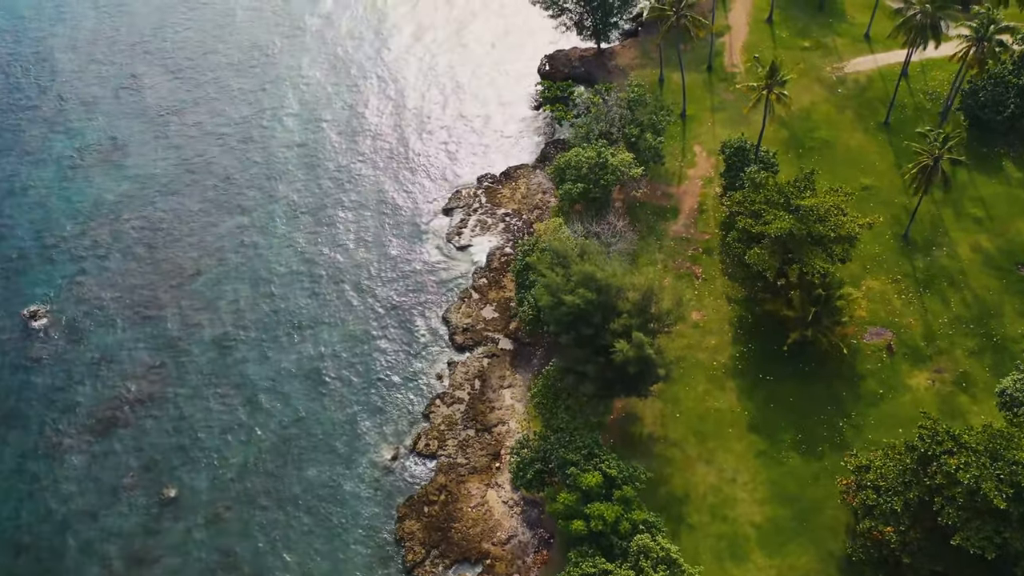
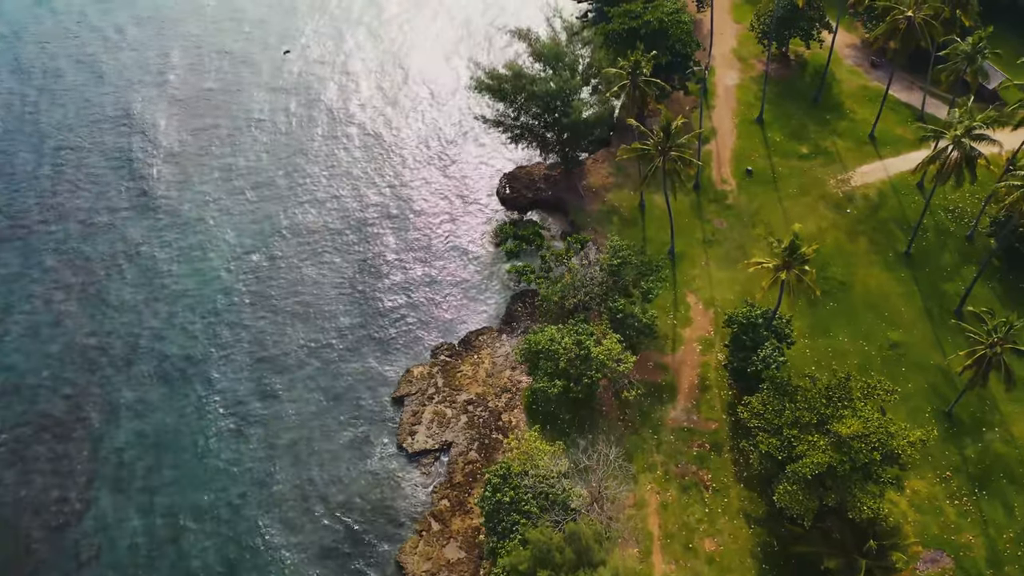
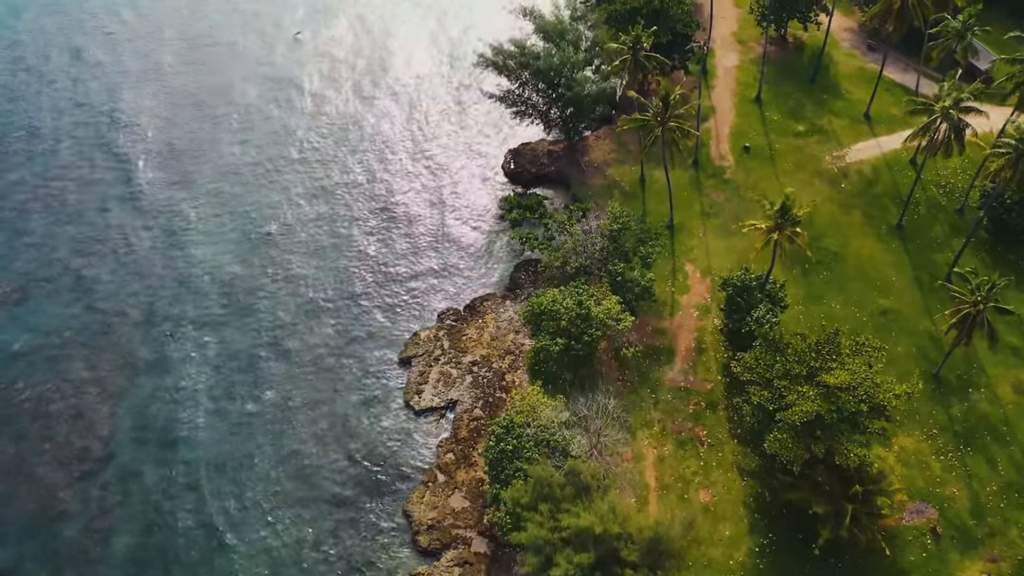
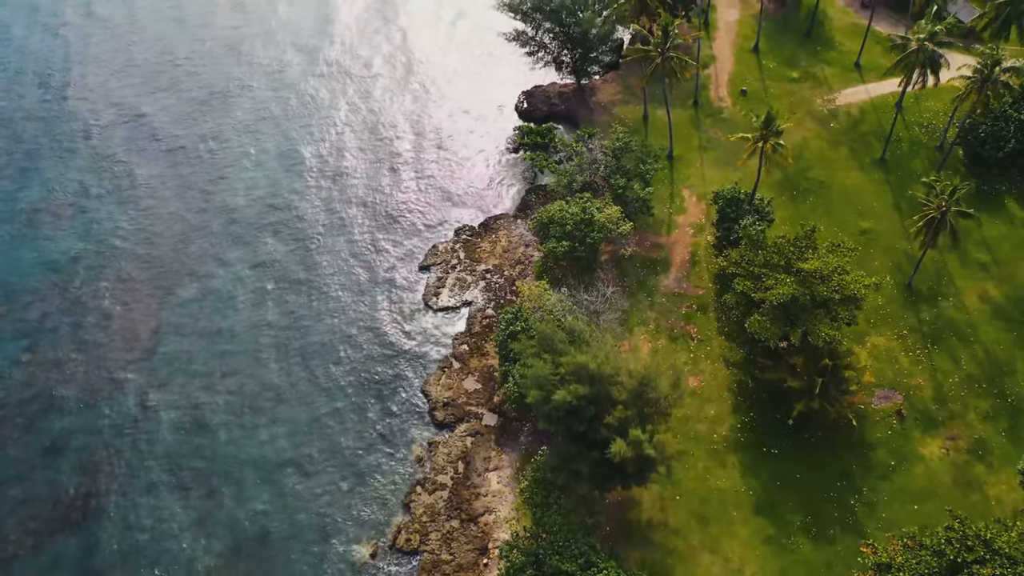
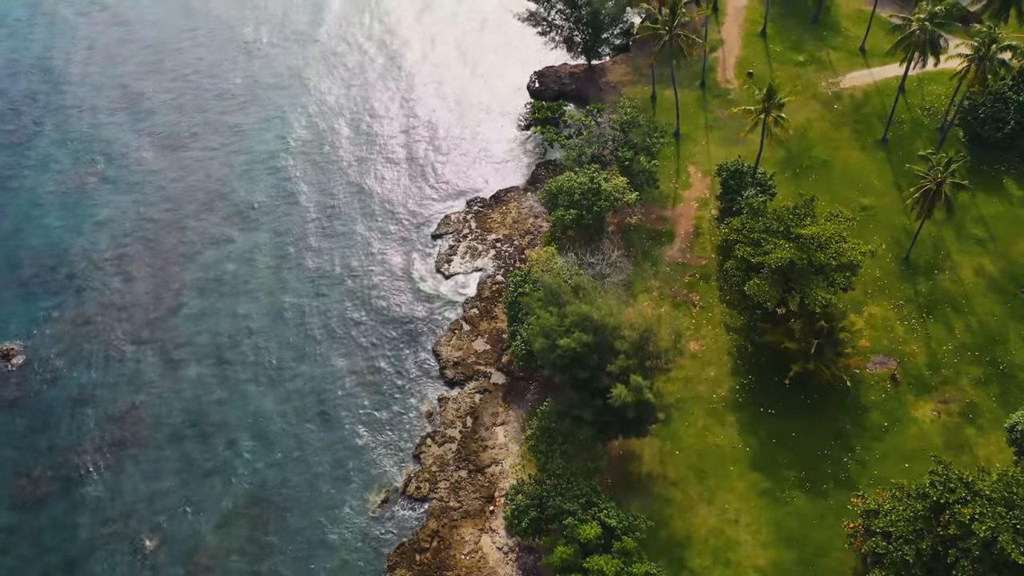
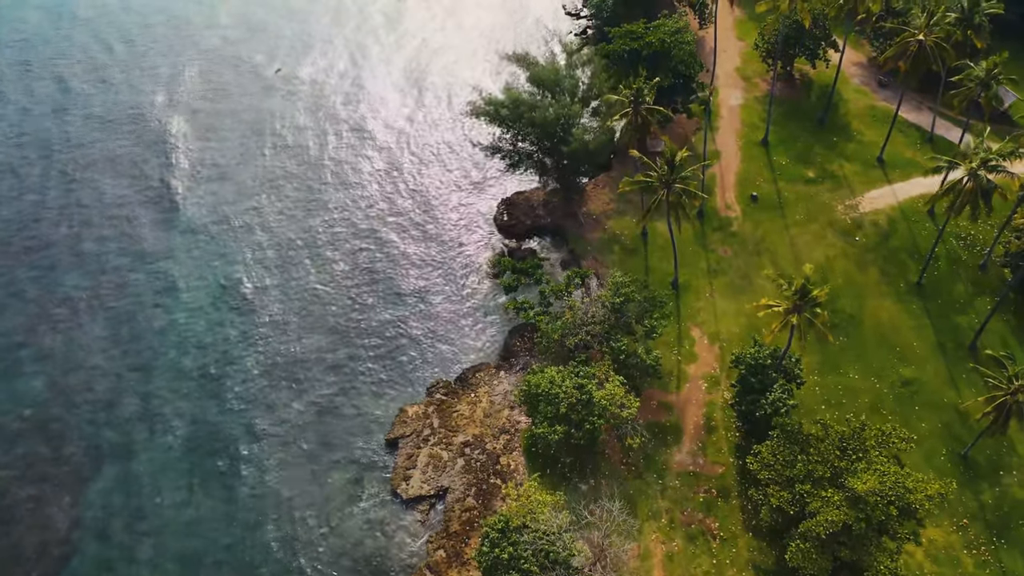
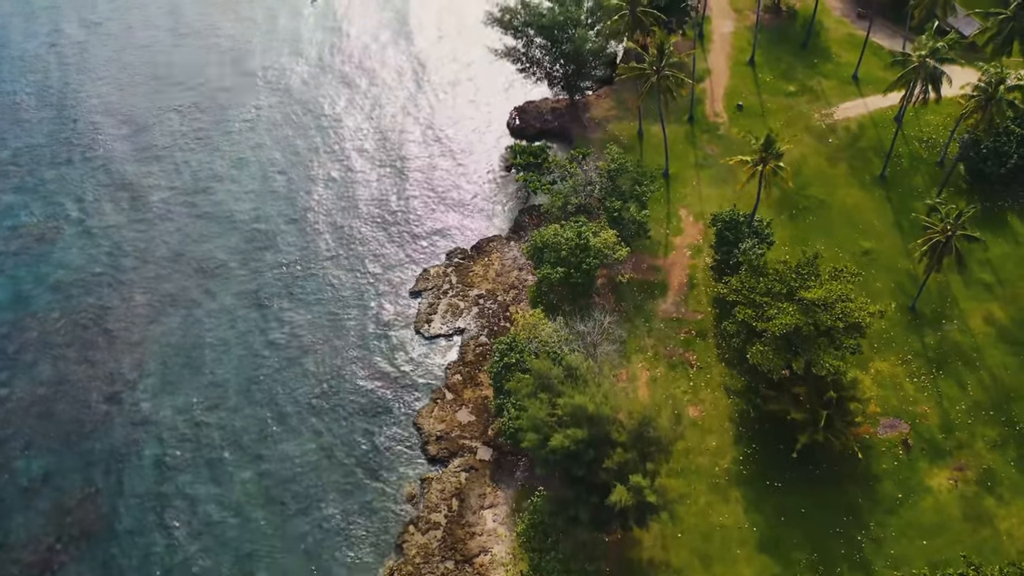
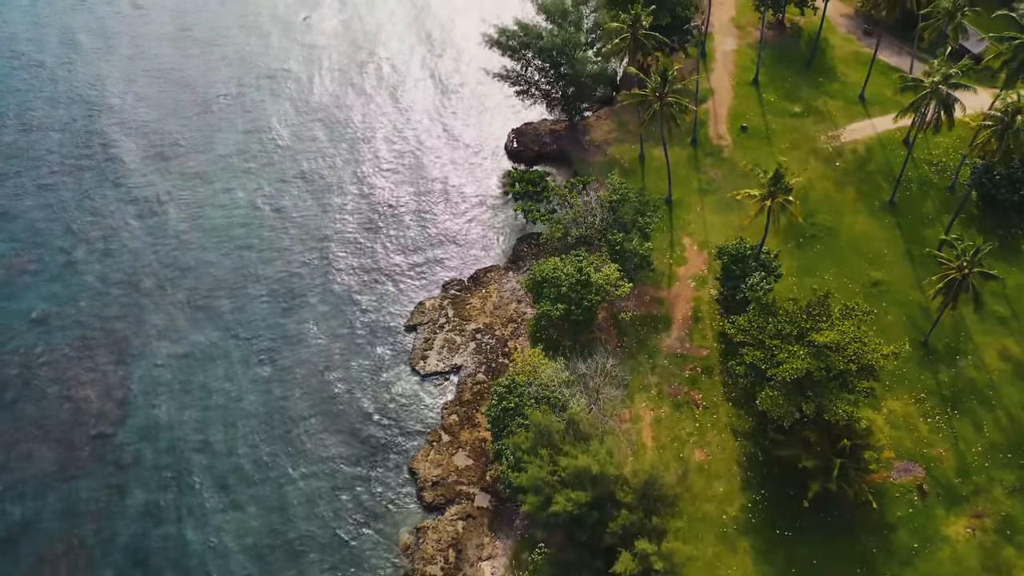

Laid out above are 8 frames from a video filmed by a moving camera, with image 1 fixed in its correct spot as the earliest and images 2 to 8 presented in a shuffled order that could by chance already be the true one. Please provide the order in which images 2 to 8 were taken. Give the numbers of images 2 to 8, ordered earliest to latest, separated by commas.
5, 4, 7, 8, 3, 2, 6
